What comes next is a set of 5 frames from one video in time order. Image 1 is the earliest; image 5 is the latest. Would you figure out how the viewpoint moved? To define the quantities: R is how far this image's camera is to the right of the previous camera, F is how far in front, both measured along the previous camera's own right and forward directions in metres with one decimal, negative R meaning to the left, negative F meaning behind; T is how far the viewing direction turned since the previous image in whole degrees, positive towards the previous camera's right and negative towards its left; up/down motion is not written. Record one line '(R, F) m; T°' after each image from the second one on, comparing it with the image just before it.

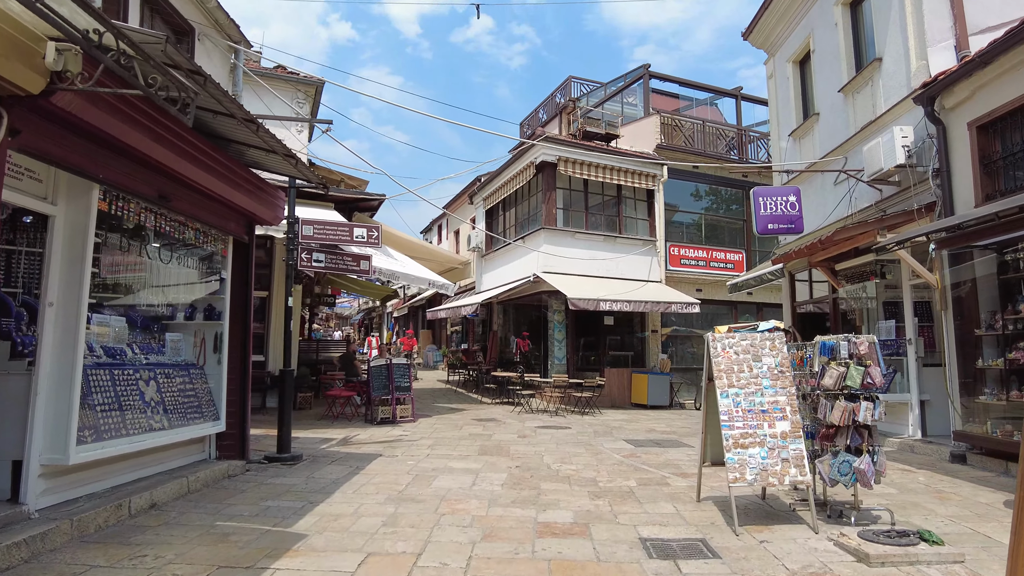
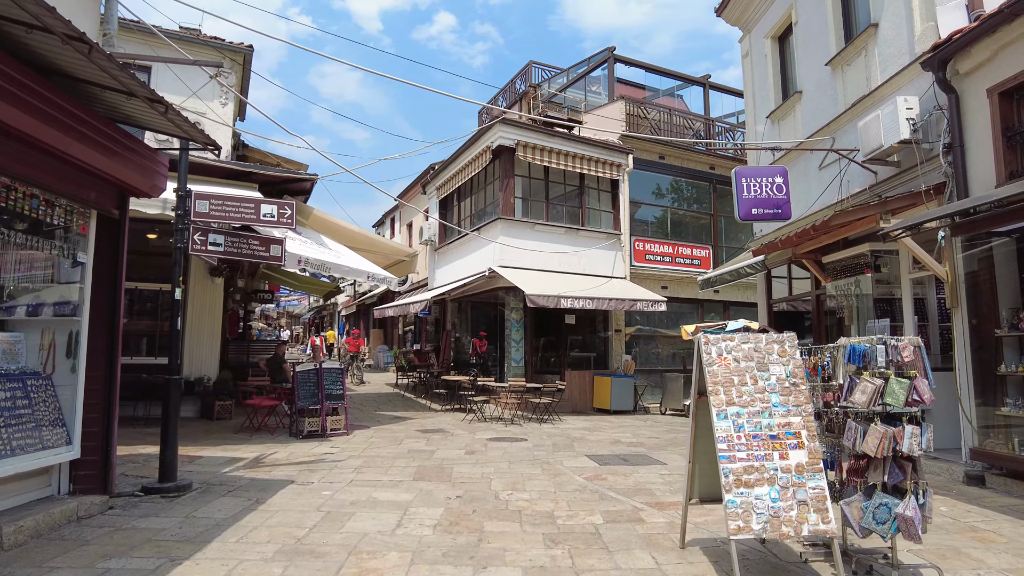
(+0.2, +1.3) m; +3°
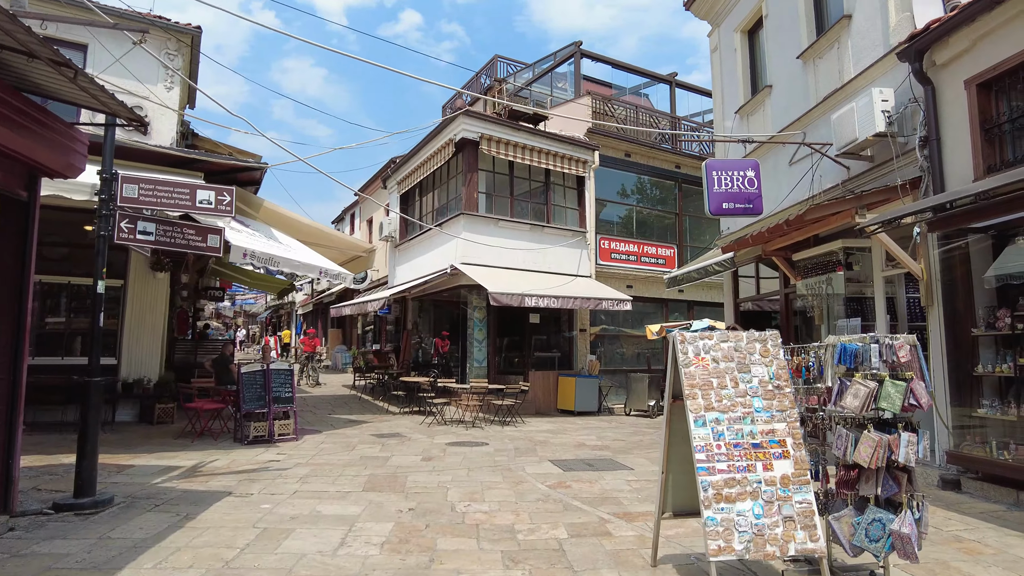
(0.0, +0.4) m; +3°
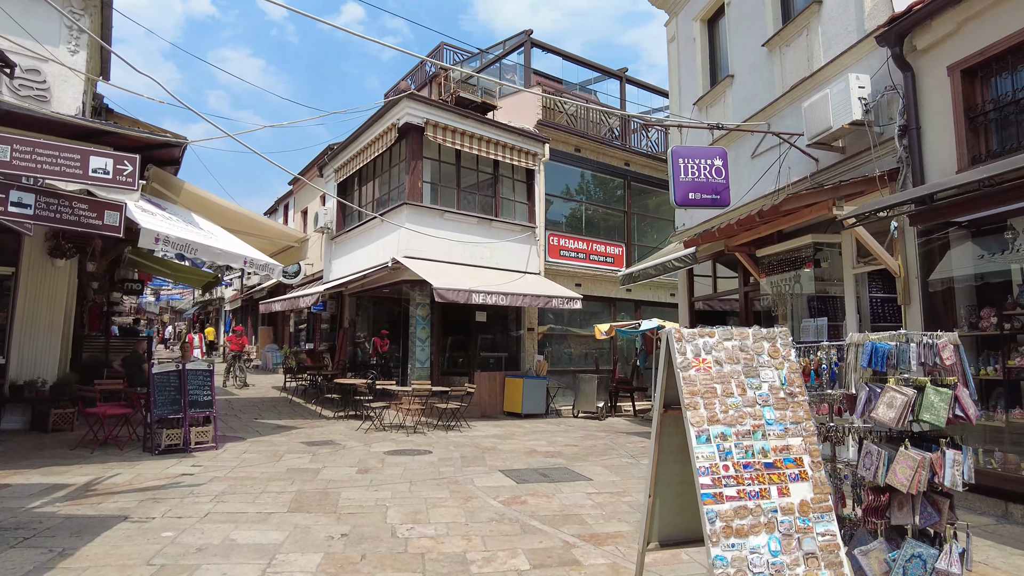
(-0.1, +0.7) m; +5°
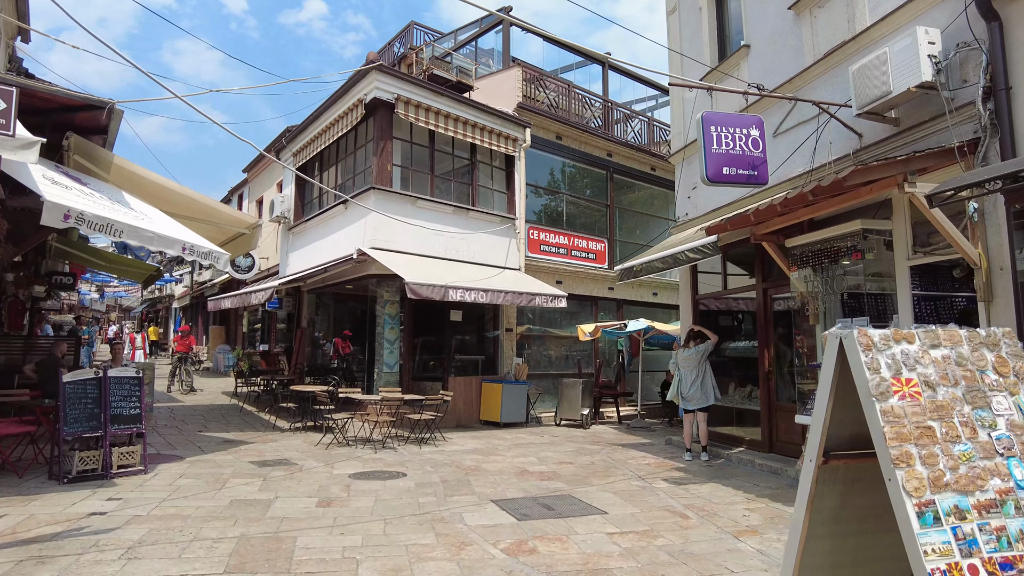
(-0.3, +1.2) m; +3°
